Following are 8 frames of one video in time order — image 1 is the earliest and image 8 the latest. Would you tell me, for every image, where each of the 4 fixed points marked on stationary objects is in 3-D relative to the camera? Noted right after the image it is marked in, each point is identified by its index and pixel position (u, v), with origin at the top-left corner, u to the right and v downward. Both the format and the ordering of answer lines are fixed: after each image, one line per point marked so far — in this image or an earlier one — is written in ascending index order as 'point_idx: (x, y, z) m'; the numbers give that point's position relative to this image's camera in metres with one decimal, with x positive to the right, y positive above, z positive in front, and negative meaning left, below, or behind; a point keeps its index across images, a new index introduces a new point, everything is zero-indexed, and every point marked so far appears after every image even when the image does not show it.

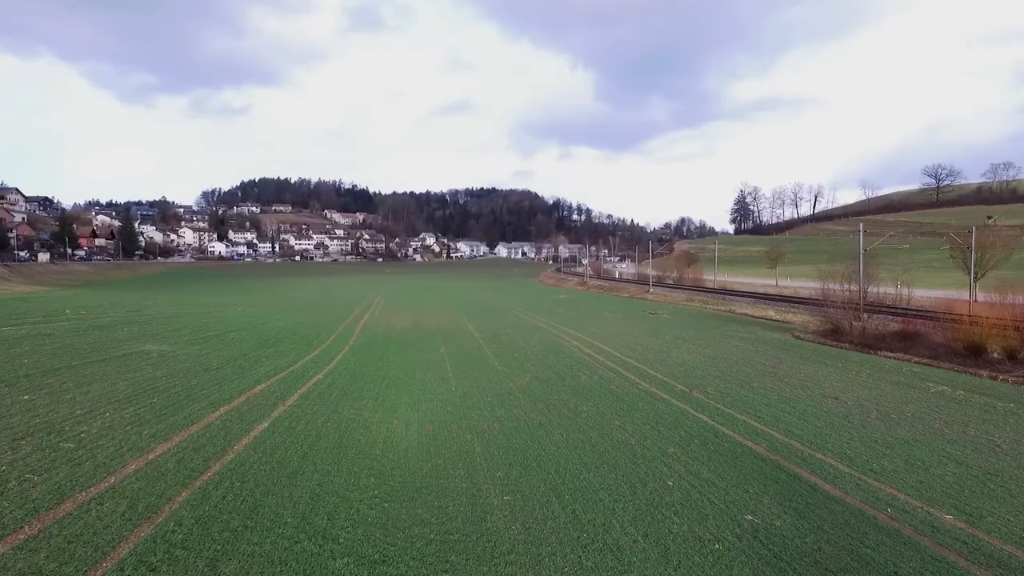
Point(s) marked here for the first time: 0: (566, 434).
0: (+0.8, -2.2, +8.1) m
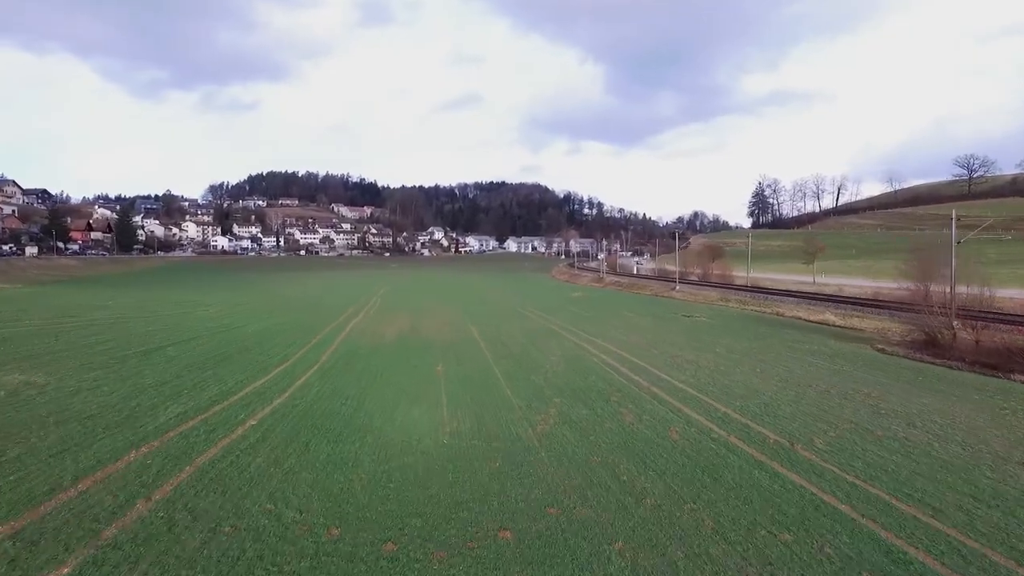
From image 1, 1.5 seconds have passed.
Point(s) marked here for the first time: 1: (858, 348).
0: (+1.0, -2.3, +4.7) m
1: (+9.7, -1.7, +15.4) m
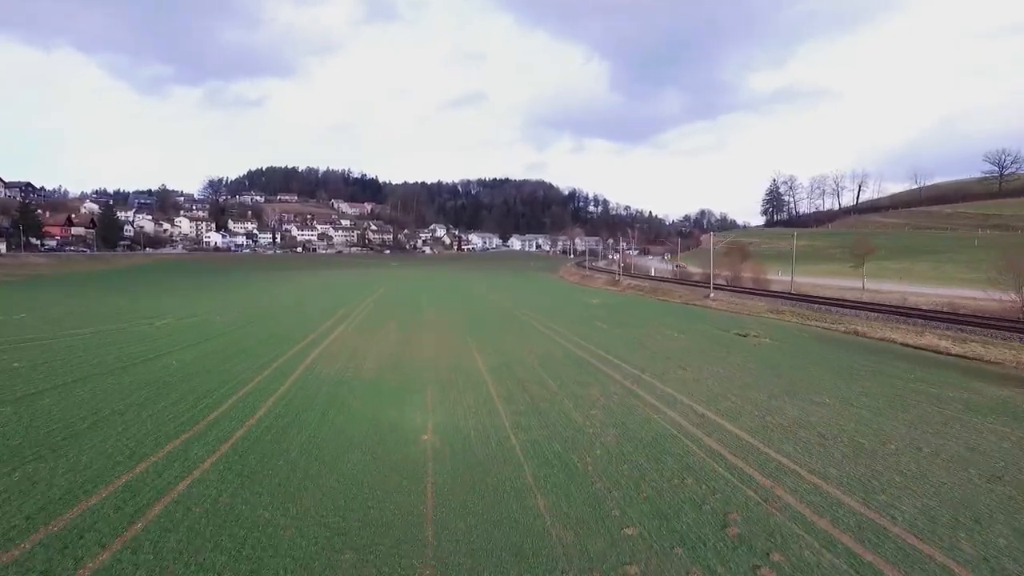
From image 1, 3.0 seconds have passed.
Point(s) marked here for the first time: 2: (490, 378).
0: (+1.4, -2.8, +0.1) m
1: (+10.2, -2.2, +10.8) m
2: (-0.5, -2.1, +12.8) m
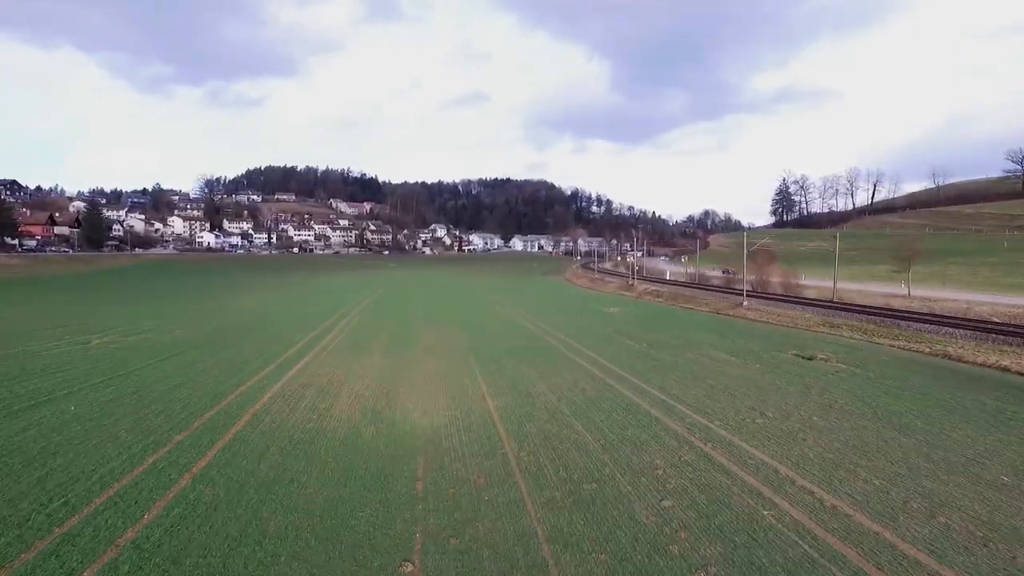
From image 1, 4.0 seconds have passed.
0: (+1.8, -3.1, -3.3) m
1: (+10.6, -2.5, +7.4) m
2: (-0.1, -2.4, +9.4) m
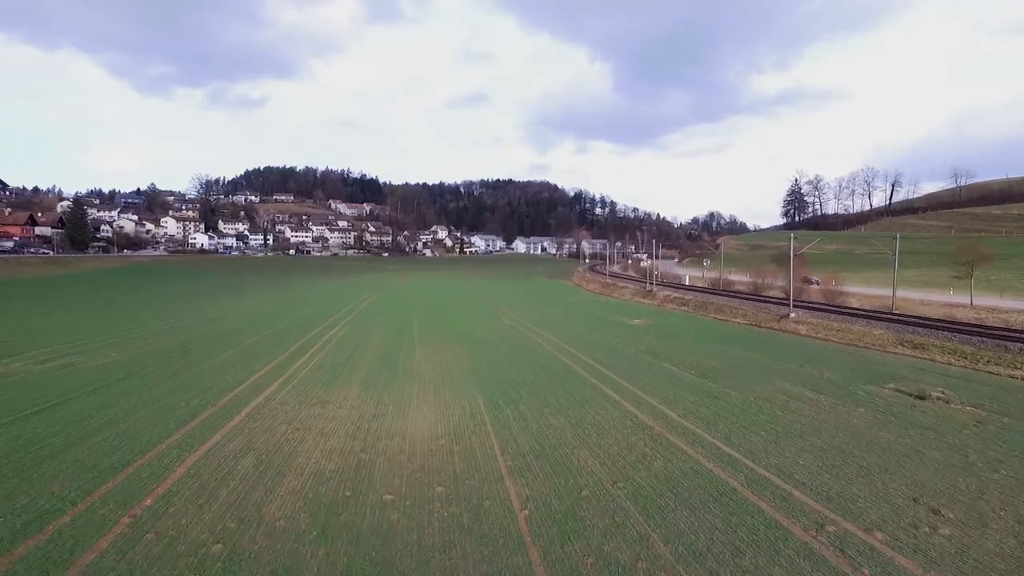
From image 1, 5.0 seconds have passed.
0: (+2.2, -3.4, -7.0) m
1: (+11.0, -2.8, +3.7) m
2: (+0.3, -2.8, +5.7) m
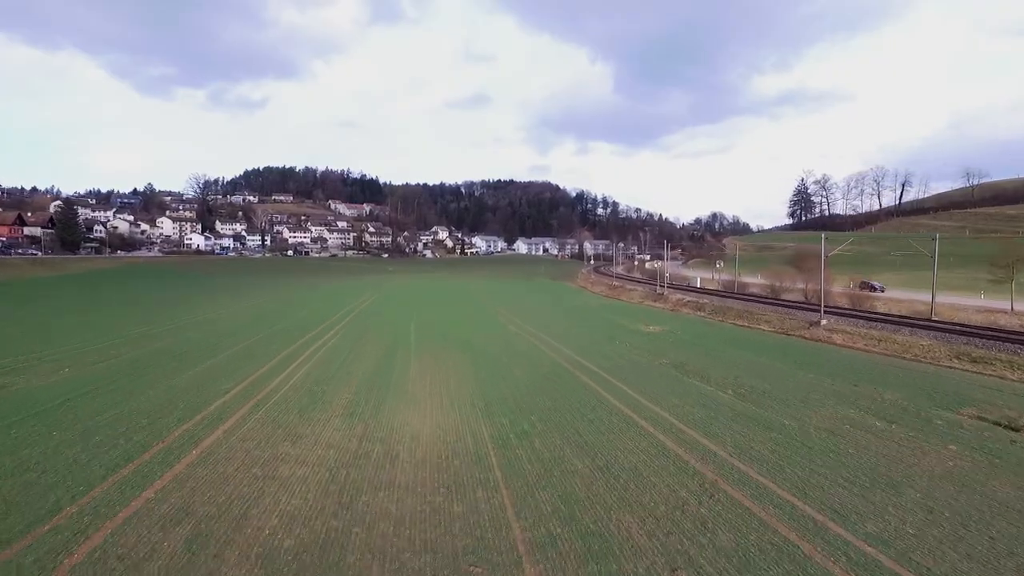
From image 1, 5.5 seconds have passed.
0: (+2.4, -3.5, -9.0) m
1: (+11.2, -3.0, +1.7) m
2: (+0.5, -2.9, +3.7) m
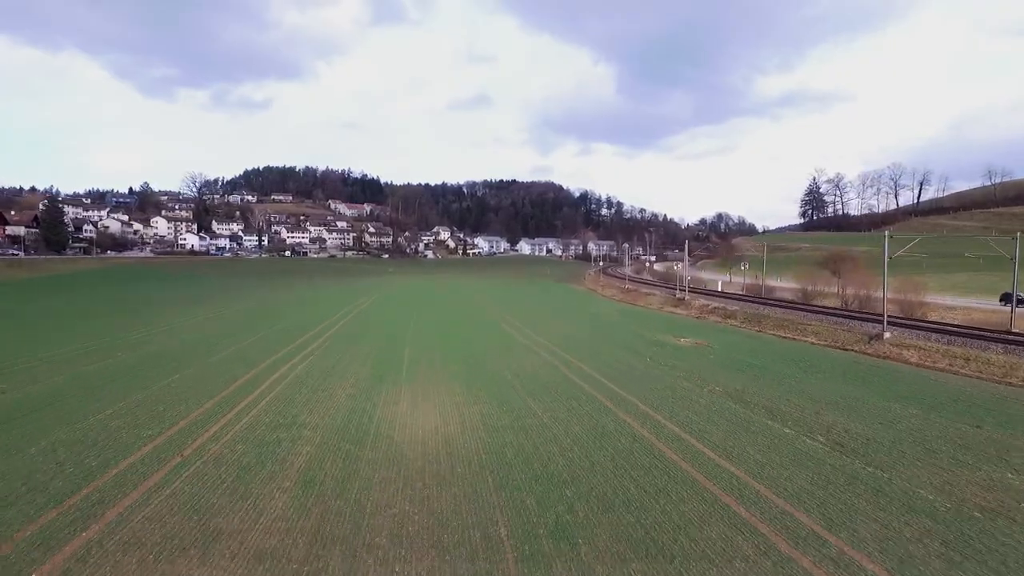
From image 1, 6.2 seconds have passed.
0: (+2.7, -3.7, -12.1) m
1: (+11.5, -3.2, -1.5) m
2: (+0.8, -3.1, +0.6) m
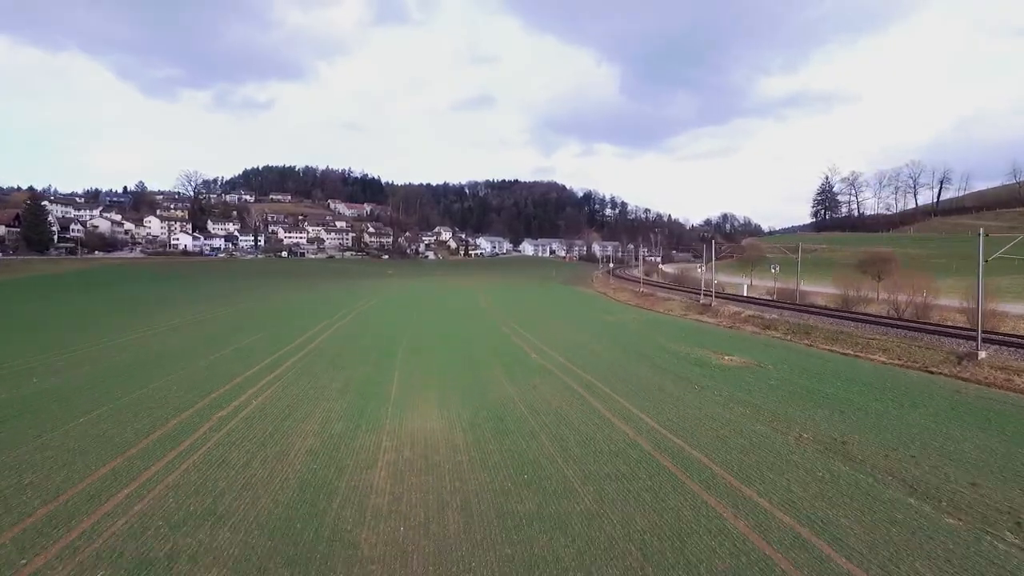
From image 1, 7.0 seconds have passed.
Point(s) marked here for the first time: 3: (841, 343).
0: (+3.0, -3.9, -15.5) m
1: (+11.8, -3.5, -4.9) m
2: (+1.2, -3.3, -2.8) m
3: (+11.8, -2.0, +19.3) m
